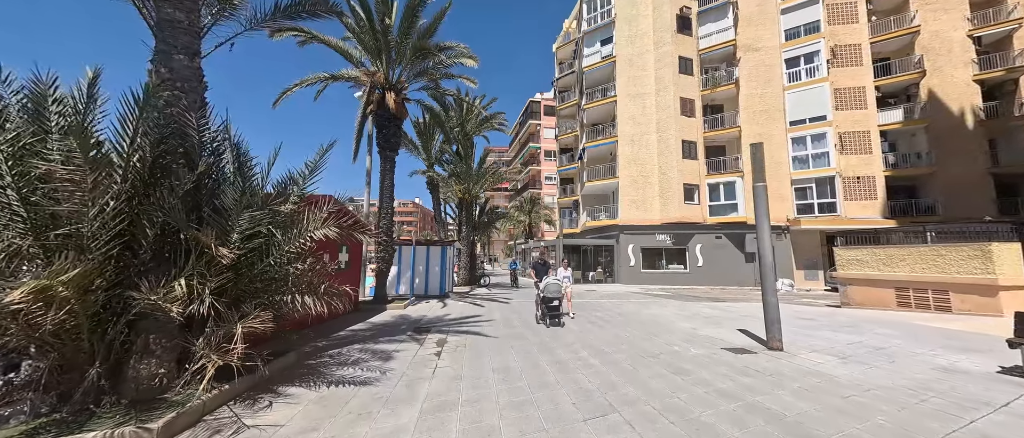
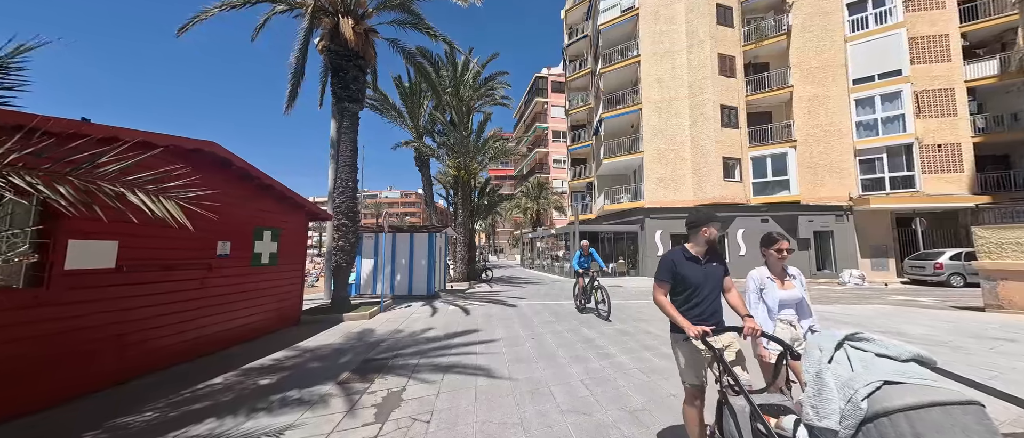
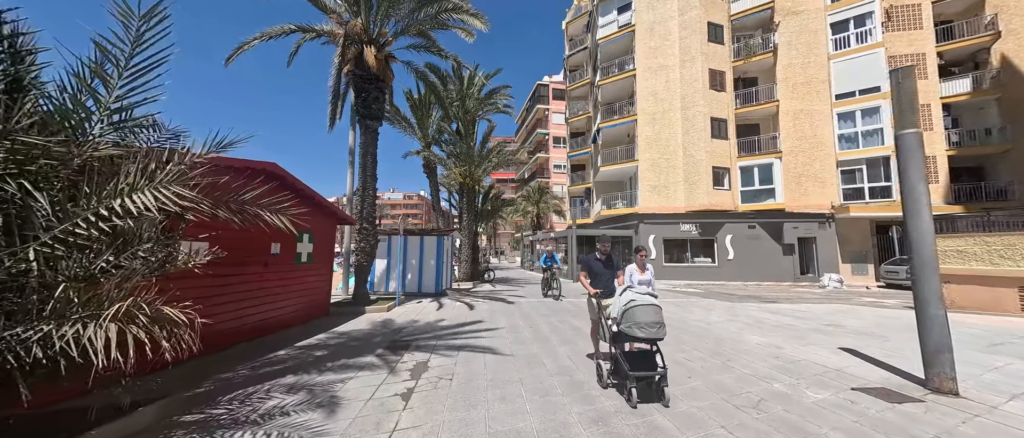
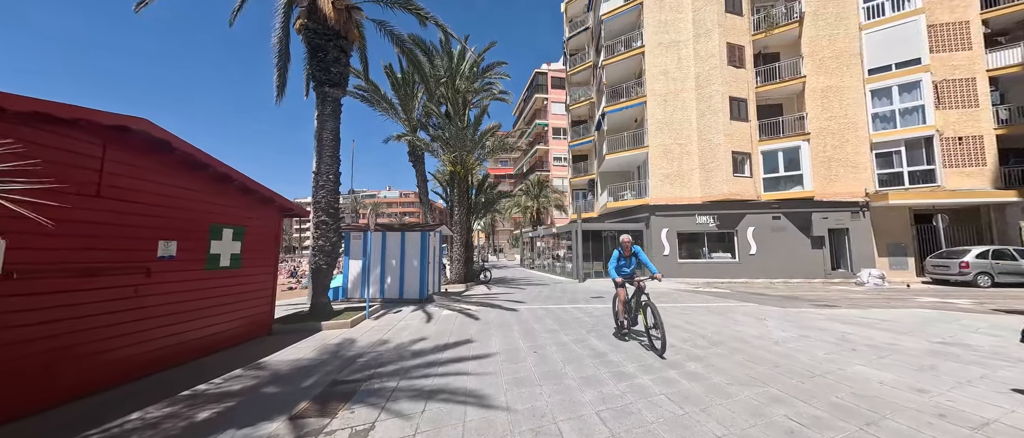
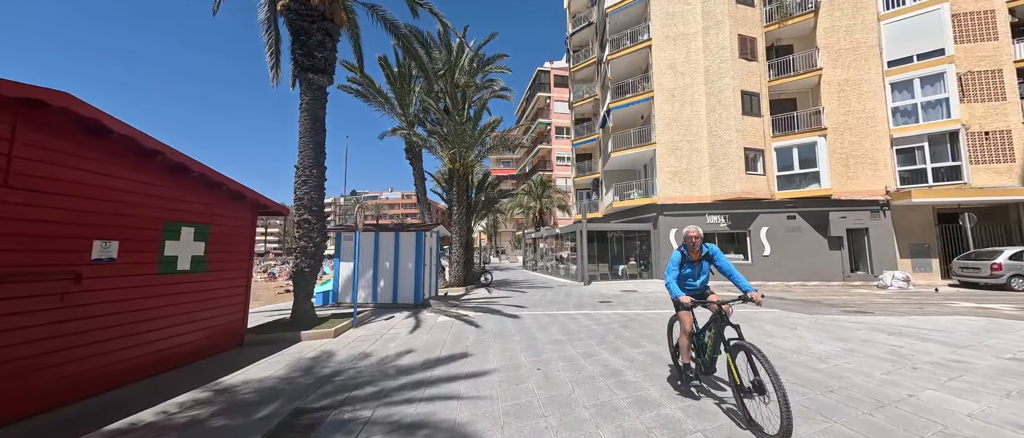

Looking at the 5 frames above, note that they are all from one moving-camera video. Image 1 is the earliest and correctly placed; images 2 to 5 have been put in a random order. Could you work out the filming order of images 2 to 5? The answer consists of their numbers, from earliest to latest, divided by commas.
3, 2, 4, 5
